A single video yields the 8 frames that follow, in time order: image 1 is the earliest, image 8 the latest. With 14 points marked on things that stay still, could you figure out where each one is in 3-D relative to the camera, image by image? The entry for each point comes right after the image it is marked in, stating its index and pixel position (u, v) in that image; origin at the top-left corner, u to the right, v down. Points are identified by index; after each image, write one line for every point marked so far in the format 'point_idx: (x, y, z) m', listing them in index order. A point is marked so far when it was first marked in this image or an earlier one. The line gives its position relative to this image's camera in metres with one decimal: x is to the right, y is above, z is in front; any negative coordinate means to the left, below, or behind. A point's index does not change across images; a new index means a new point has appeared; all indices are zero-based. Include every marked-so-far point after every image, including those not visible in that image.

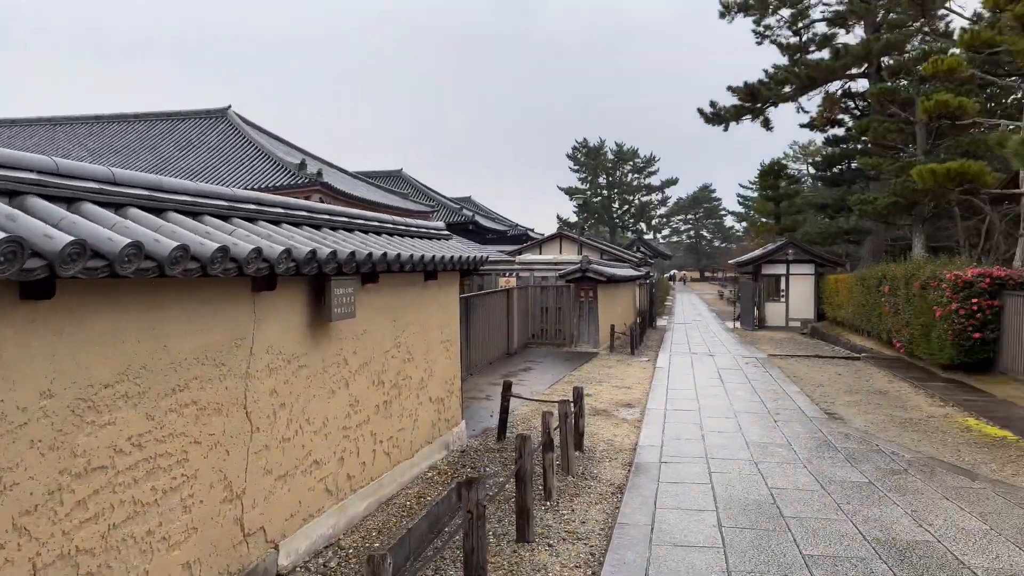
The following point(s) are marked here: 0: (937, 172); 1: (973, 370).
0: (+5.7, +1.6, +9.8) m
1: (+5.9, -1.1, +9.3) m
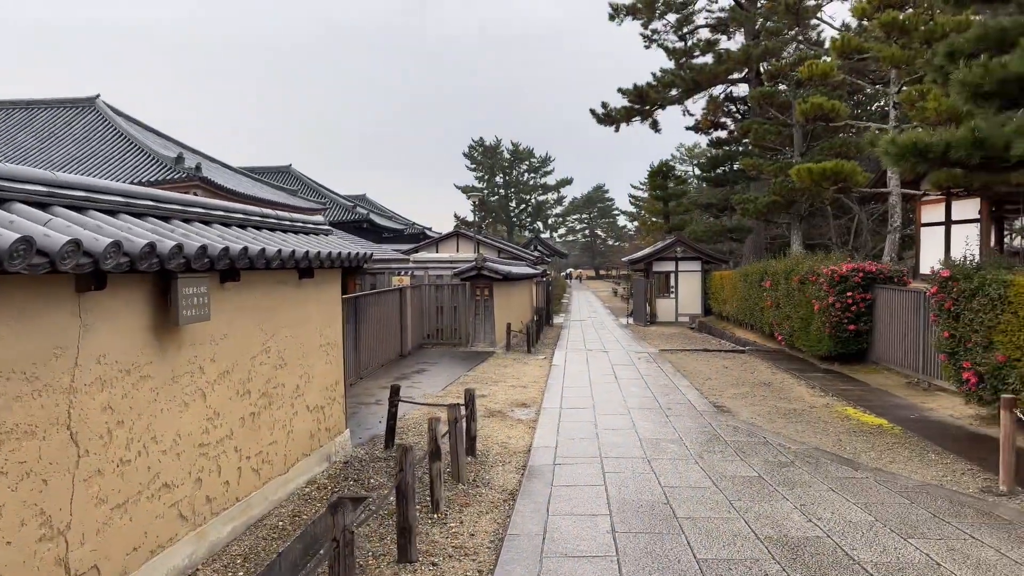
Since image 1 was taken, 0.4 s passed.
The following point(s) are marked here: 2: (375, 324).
0: (+4.3, +1.7, +10.2) m
1: (+4.5, -1.0, +9.8) m
2: (-1.8, -0.5, +9.5) m
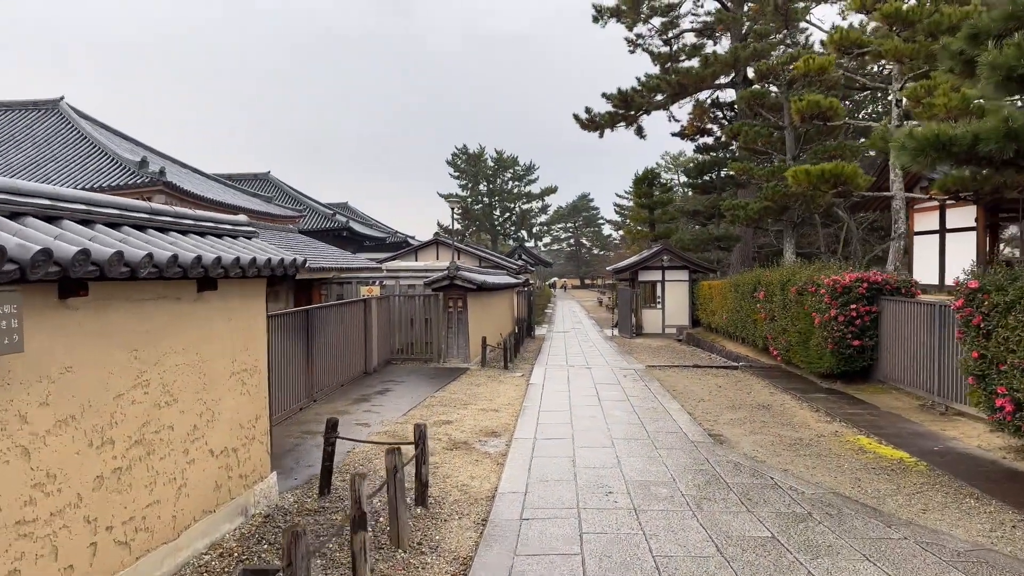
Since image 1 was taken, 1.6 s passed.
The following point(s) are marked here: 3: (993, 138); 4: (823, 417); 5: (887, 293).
0: (+3.9, +1.5, +9.4) m
1: (+4.2, -1.1, +9.0) m
2: (-2.1, -0.6, +8.6) m
3: (+3.5, +1.1, +5.3) m
4: (+3.0, -1.2, +7.0) m
5: (+4.4, -0.1, +8.5) m
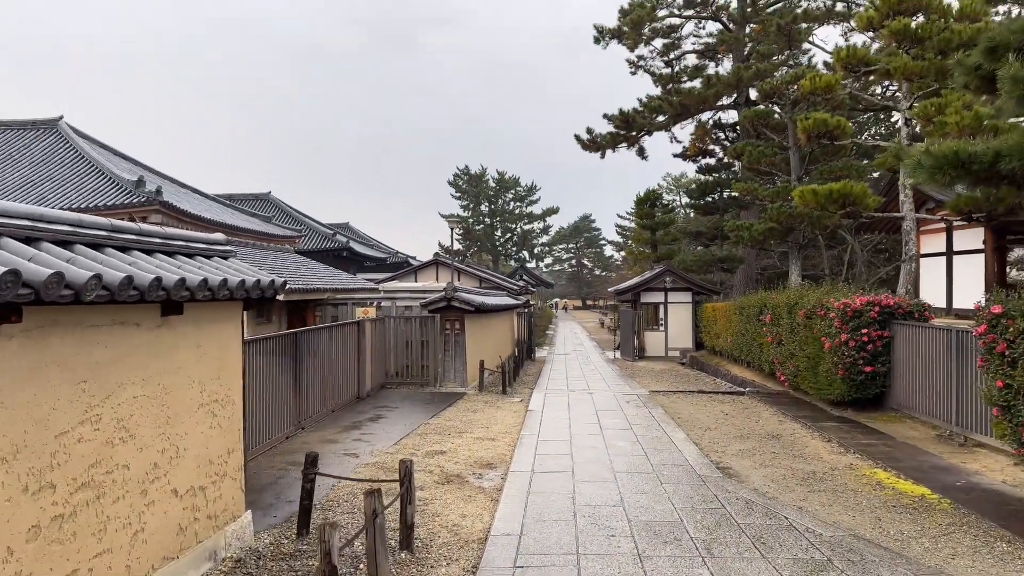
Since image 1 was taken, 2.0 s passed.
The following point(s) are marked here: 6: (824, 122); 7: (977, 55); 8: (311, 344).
0: (+3.9, +1.2, +9.2) m
1: (+4.2, -1.4, +8.6) m
2: (-2.2, -0.9, +8.3) m
3: (+3.5, +0.9, +5.0) m
4: (+3.0, -1.5, +6.7) m
5: (+4.4, -0.3, +8.2) m
6: (+4.2, +2.2, +9.7) m
7: (+3.8, +1.9, +5.9) m
8: (-2.2, -0.6, +7.9) m
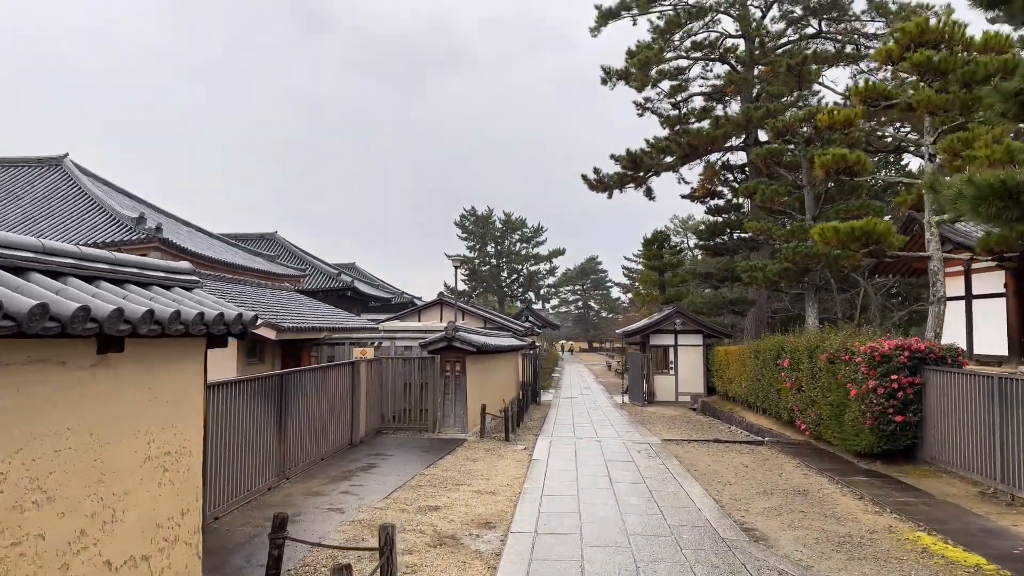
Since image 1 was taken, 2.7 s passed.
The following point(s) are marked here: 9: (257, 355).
0: (+4.0, +0.7, +8.7) m
1: (+4.2, -1.9, +8.0) m
2: (-2.1, -1.3, +7.8) m
3: (+3.5, +0.7, +4.6) m
4: (+3.0, -1.8, +6.0) m
5: (+4.4, -0.8, +7.6) m
6: (+4.2, +1.7, +9.3) m
7: (+3.8, +1.6, +5.5) m
8: (-2.2, -1.0, +7.4) m
9: (-3.7, -1.0, +10.6) m
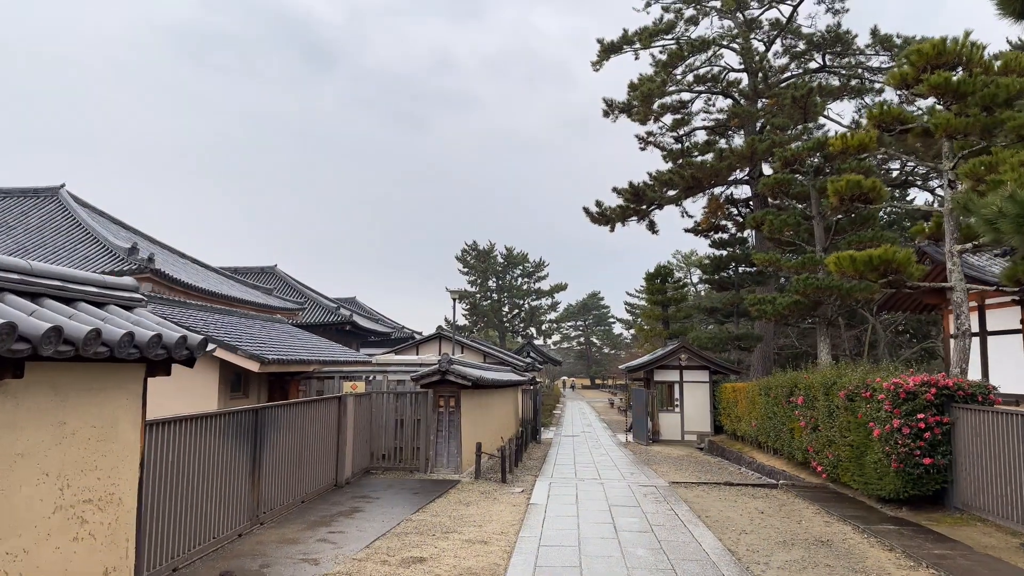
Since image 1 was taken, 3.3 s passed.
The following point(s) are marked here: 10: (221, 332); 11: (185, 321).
0: (+3.9, +0.3, +8.2) m
1: (+4.2, -2.2, +7.4) m
2: (-2.2, -1.6, +7.2) m
3: (+3.5, +0.5, +4.1) m
4: (+2.9, -2.0, +5.5) m
5: (+4.4, -1.1, +7.1) m
6: (+4.2, +1.3, +8.9) m
7: (+3.8, +1.4, +5.1) m
8: (-2.2, -1.3, +6.9) m
9: (-3.8, -1.4, +10.1) m
10: (-4.0, -0.6, +10.0) m
11: (-4.4, -0.4, +9.7) m
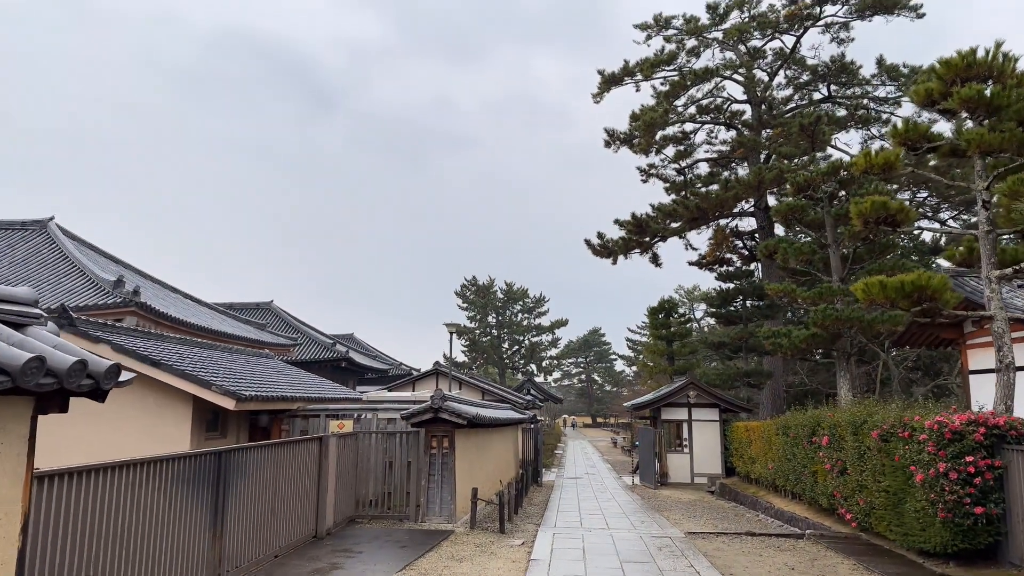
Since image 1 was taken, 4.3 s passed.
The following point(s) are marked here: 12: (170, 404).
0: (+3.9, 0.0, +7.5) m
1: (+4.2, -2.5, +6.6) m
2: (-2.2, -1.8, +6.4) m
3: (+3.5, +0.4, +3.4) m
4: (+2.9, -2.2, +4.6) m
5: (+4.4, -1.3, +6.3) m
6: (+4.2, +0.9, +8.2) m
7: (+3.8, +1.2, +4.4) m
8: (-2.2, -1.5, +6.1) m
9: (-3.8, -1.8, +9.3) m
10: (-4.0, -1.0, +9.2) m
11: (-4.4, -0.8, +9.0) m
12: (-4.1, -1.4, +8.6) m
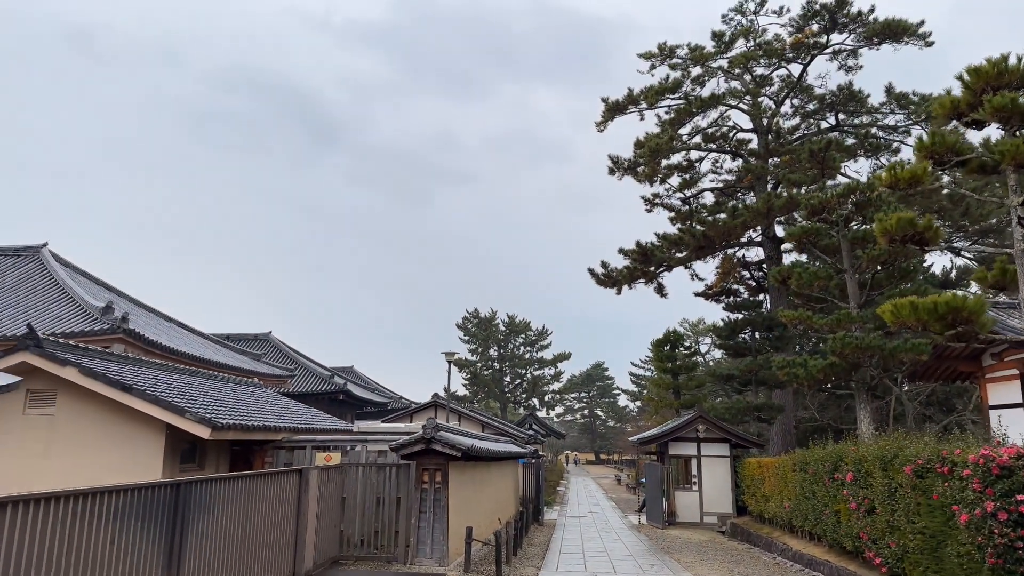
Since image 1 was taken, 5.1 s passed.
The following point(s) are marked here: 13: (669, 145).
0: (+3.9, -0.2, +6.9) m
1: (+4.1, -2.6, +5.9) m
2: (-2.2, -1.9, +5.8) m
3: (+3.4, +0.4, +2.8) m
4: (+2.9, -2.3, +4.0) m
5: (+4.3, -1.5, +5.6) m
6: (+4.2, +0.7, +7.7) m
7: (+3.8, +1.2, +3.9) m
8: (-2.3, -1.6, +5.4) m
9: (-3.8, -2.0, +8.6) m
10: (-4.0, -1.2, +8.6) m
11: (-4.4, -1.0, +8.4) m
12: (-4.1, -1.6, +8.0) m
13: (+4.3, +3.9, +19.8) m
